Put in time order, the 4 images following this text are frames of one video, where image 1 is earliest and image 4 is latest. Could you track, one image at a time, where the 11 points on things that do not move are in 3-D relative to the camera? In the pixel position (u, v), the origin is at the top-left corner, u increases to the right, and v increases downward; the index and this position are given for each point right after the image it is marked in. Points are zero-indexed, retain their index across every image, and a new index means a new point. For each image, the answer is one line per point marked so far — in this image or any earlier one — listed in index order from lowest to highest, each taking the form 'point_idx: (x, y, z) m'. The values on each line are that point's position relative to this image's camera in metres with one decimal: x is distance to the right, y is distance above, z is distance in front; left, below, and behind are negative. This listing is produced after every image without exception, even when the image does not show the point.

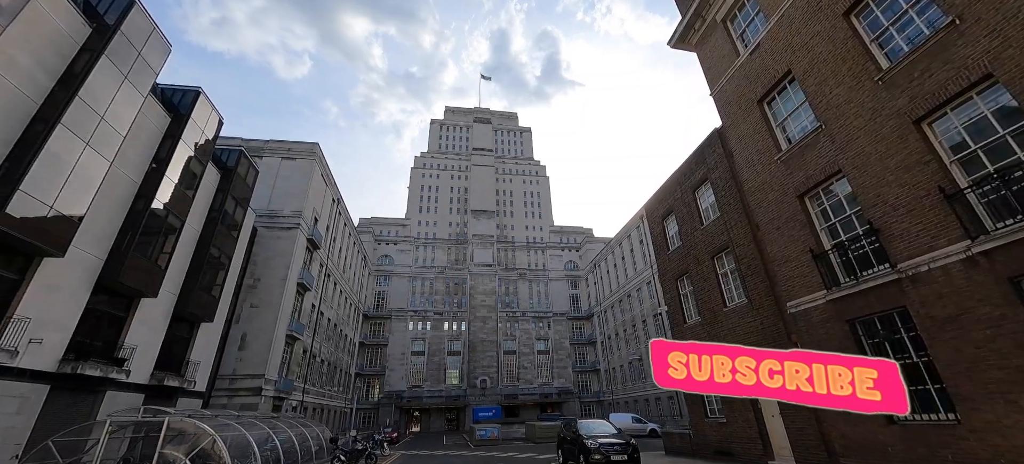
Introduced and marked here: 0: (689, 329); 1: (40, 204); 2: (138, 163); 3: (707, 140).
0: (+6.5, -3.6, +15.3) m
1: (-15.9, +0.9, +13.9) m
2: (-16.8, +3.1, +18.6) m
3: (+7.0, +3.3, +14.7) m
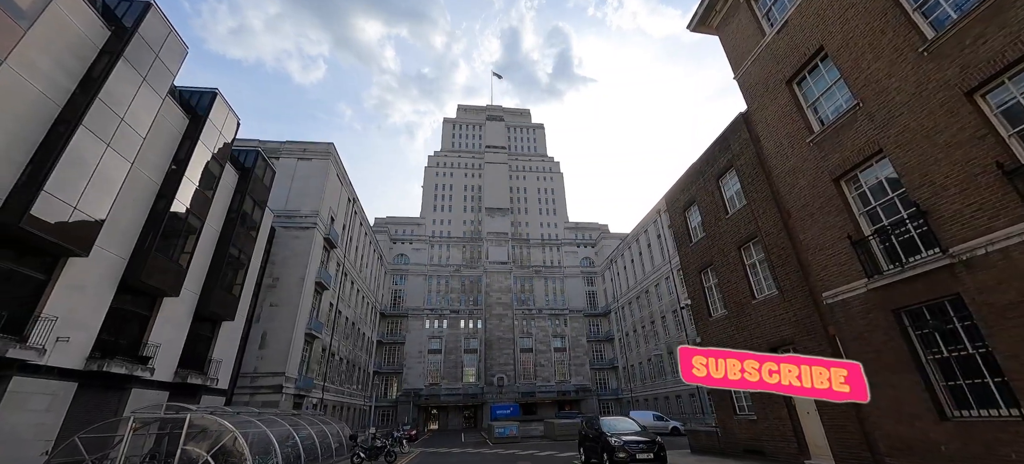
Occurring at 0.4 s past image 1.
0: (+7.2, -3.3, +14.8) m
1: (-15.3, +0.9, +14.1) m
2: (-16.1, +3.1, +18.8) m
3: (+7.5, +3.7, +14.1) m
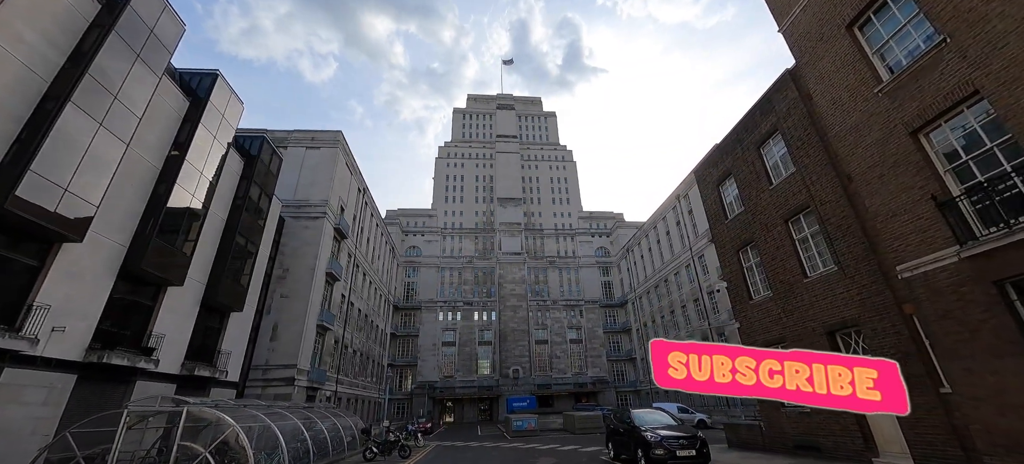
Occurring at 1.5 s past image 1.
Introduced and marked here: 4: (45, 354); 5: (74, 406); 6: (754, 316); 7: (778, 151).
0: (+7.9, -2.4, +13.4) m
1: (-14.7, +1.5, +13.3) m
2: (-15.4, +3.7, +17.9) m
3: (+8.1, +4.5, +12.6) m
4: (-15.1, -3.9, +13.4) m
5: (-15.2, -6.0, +14.4) m
6: (+7.9, -2.7, +13.4) m
7: (+8.3, +2.5, +12.8) m
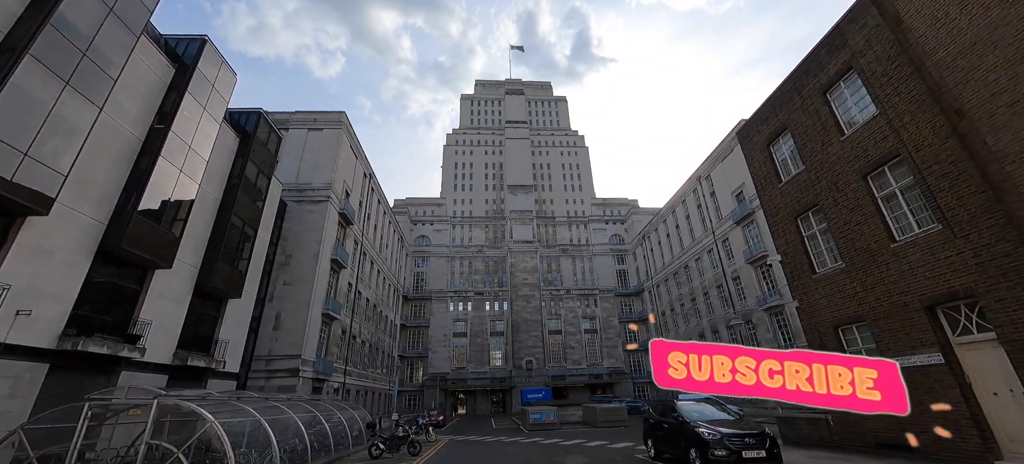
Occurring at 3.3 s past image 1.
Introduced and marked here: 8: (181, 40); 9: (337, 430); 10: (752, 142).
0: (+8.5, -1.3, +11.4) m
1: (-14.1, +2.3, +11.7) m
2: (-14.8, +4.6, +16.4) m
3: (+8.6, +5.6, +10.5) m
4: (-14.4, -3.1, +11.9) m
5: (-14.5, -5.2, +12.9) m
6: (+8.5, -1.6, +11.4) m
7: (+8.8, +3.5, +10.8) m
8: (-15.3, +8.9, +19.1) m
9: (-7.3, -8.3, +17.3) m
10: (+8.3, +3.1, +14.3) m
